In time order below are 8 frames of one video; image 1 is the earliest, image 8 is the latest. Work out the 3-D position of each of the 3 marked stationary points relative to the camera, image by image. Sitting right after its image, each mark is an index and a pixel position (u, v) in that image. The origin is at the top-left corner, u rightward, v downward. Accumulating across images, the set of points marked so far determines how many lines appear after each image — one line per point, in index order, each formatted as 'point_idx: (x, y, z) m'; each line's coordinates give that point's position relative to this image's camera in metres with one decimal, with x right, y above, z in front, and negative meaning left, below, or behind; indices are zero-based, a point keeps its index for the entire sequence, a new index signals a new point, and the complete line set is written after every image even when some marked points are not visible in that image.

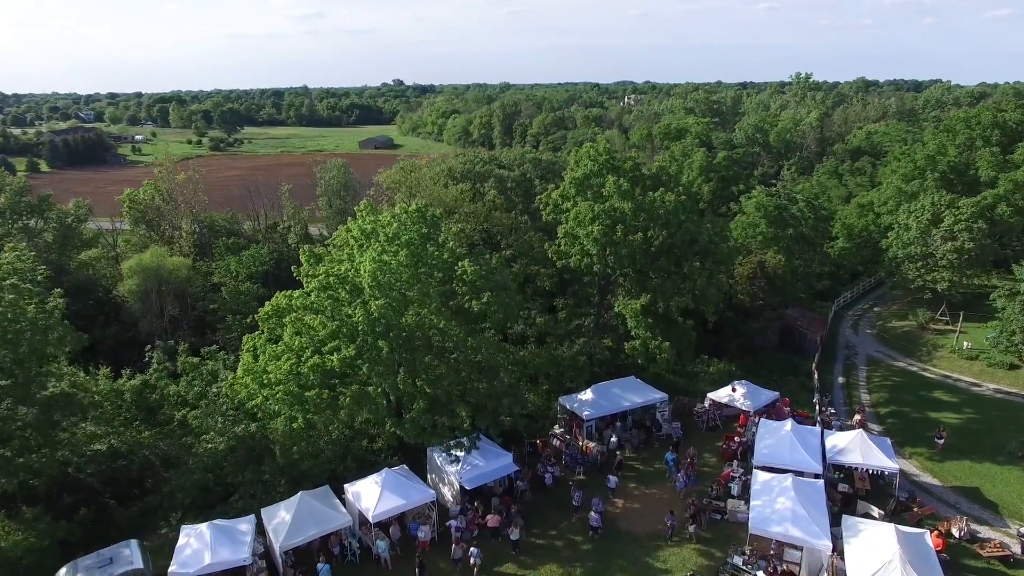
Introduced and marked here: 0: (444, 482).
0: (-1.9, -5.6, +19.1) m
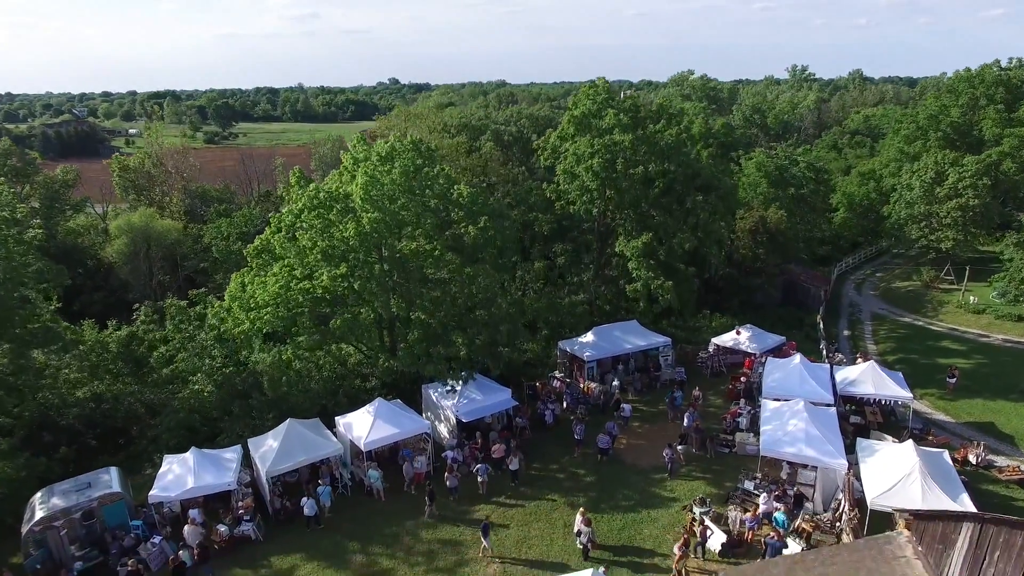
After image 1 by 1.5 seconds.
0: (-2.0, -3.6, +18.3) m
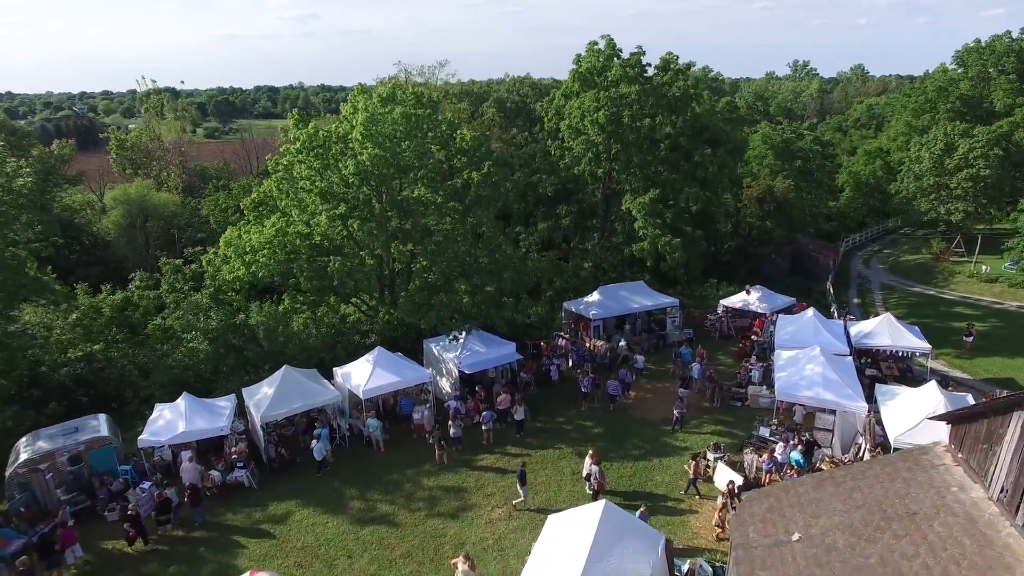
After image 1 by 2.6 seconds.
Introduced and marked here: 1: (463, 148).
0: (-1.9, -2.2, +17.7) m
1: (-1.4, +4.0, +18.9) m
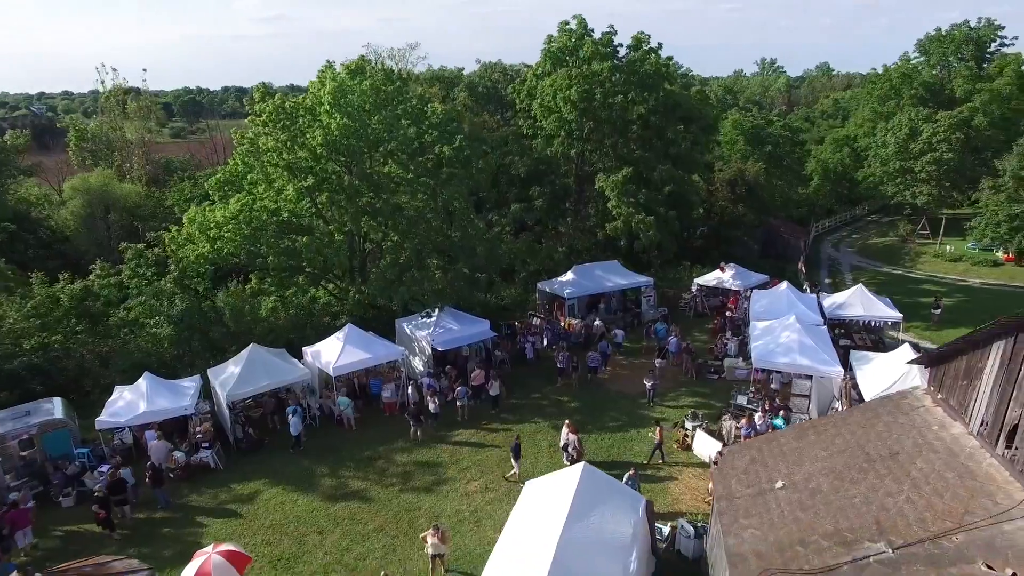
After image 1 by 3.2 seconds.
0: (-2.5, -1.6, +17.3) m
1: (-2.2, +4.7, +18.6) m
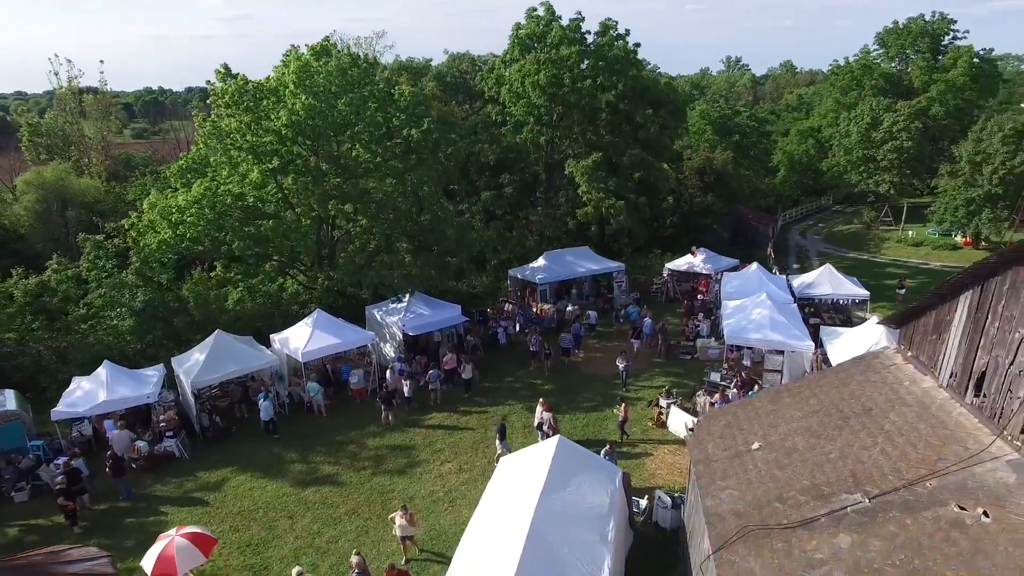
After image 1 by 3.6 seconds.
0: (-3.2, -1.2, +17.0) m
1: (-3.1, +5.0, +18.3) m
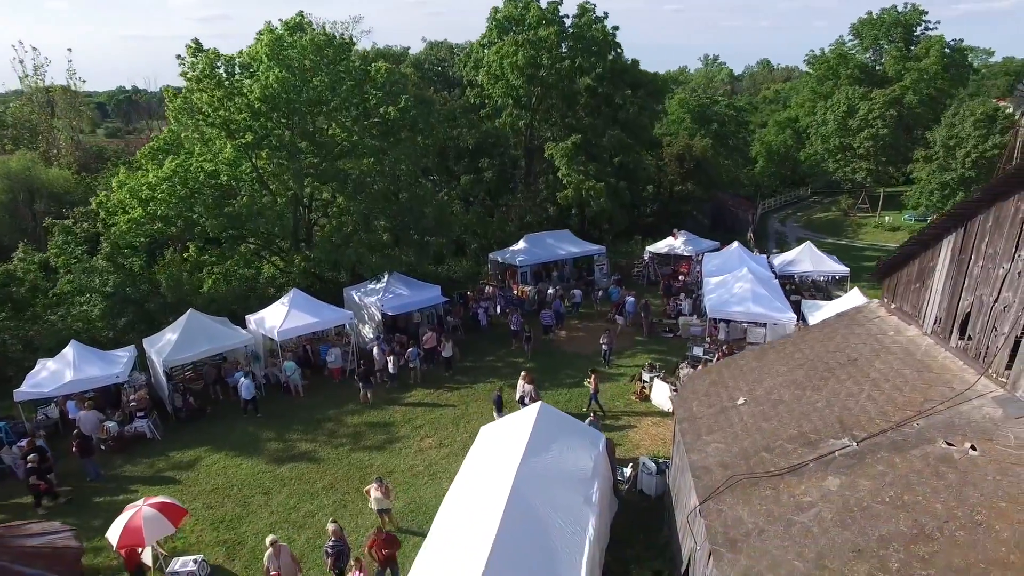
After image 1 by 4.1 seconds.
0: (-3.7, -0.7, +16.7) m
1: (-3.7, +5.5, +18.0) m
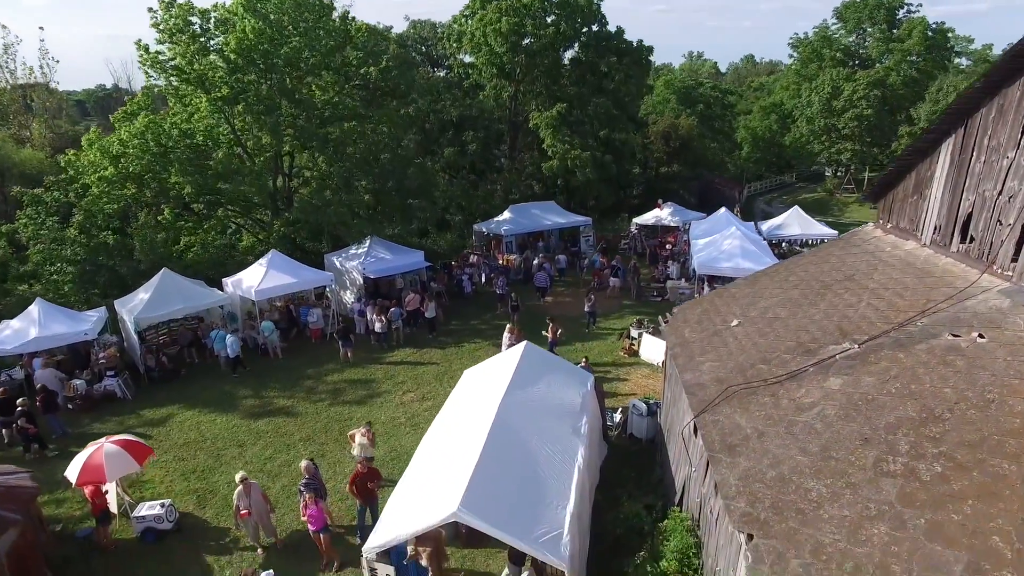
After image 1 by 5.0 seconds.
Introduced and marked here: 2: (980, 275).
0: (-4.1, +0.2, +16.2) m
1: (-4.1, +6.4, +17.6) m
2: (+4.7, +0.1, +6.7) m
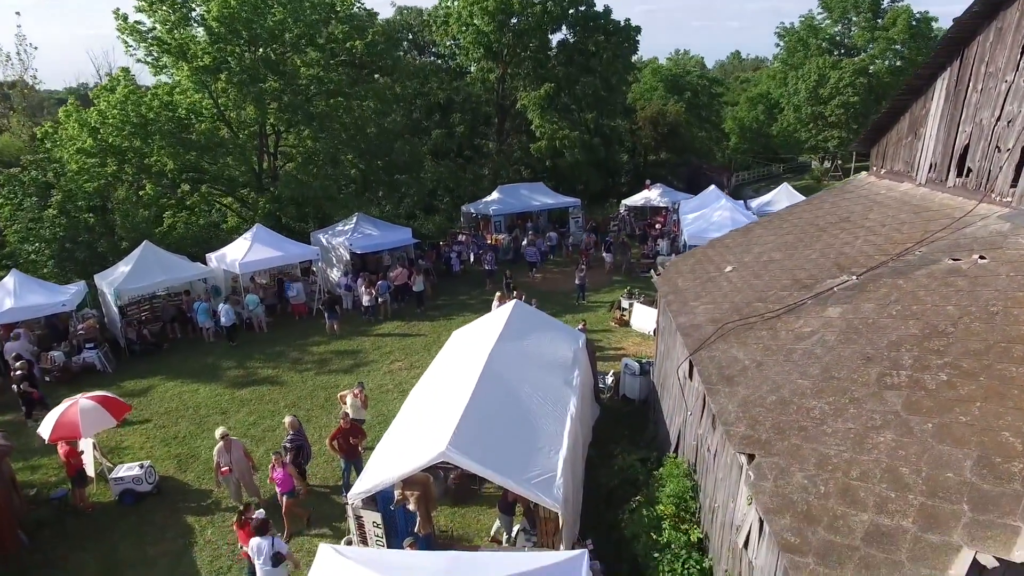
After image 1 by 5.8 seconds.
0: (-4.3, +0.8, +16.0) m
1: (-4.4, +7.0, +17.4) m
2: (+4.6, +0.8, +6.6) m
